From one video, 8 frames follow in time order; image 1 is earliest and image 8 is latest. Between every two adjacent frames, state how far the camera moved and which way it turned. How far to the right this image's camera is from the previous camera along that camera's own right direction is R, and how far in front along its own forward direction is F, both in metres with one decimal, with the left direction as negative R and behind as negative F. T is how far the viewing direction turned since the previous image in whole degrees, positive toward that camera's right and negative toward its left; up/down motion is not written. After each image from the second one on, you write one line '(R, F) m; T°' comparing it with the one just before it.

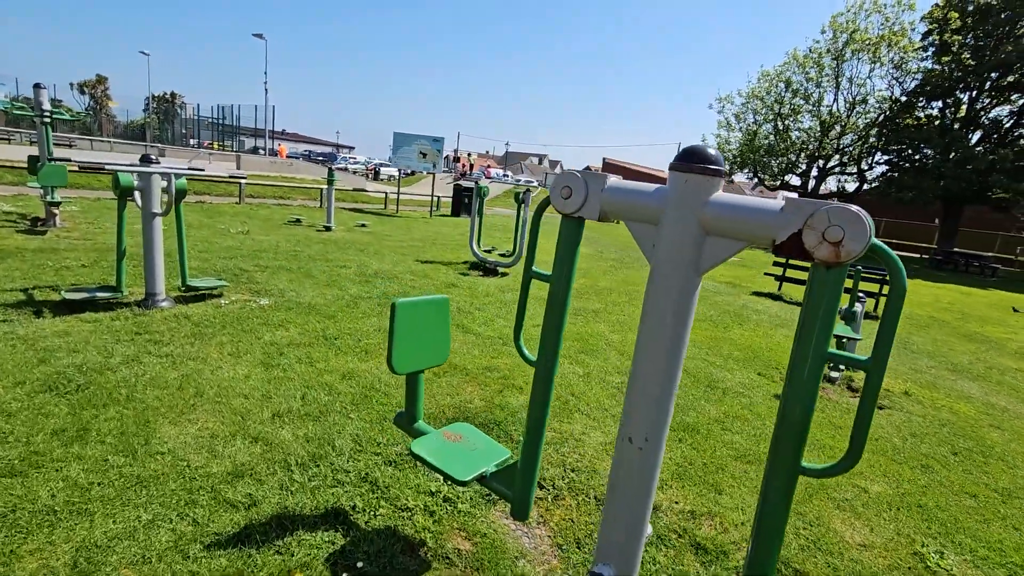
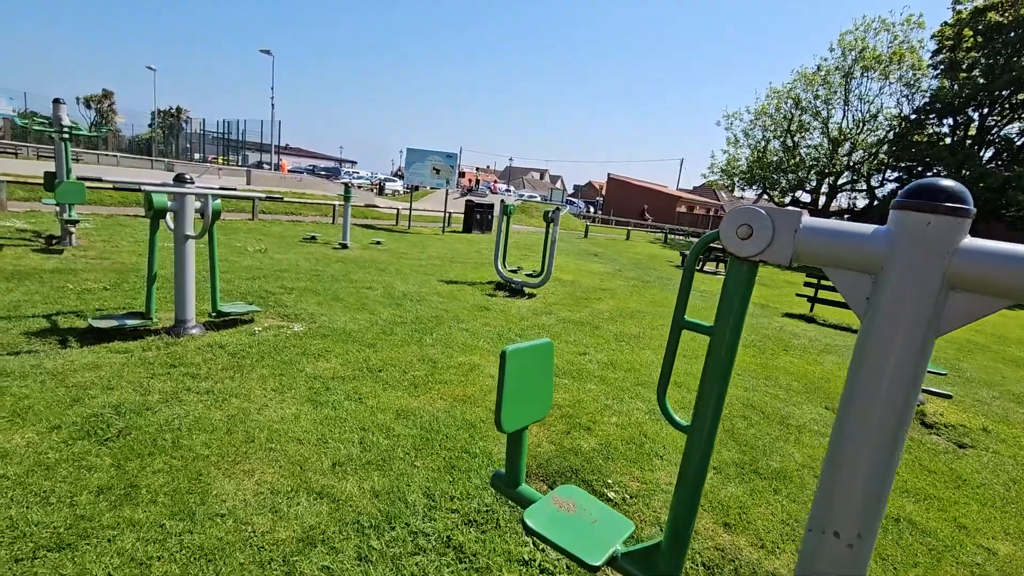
(-0.4, +0.2) m; 0°
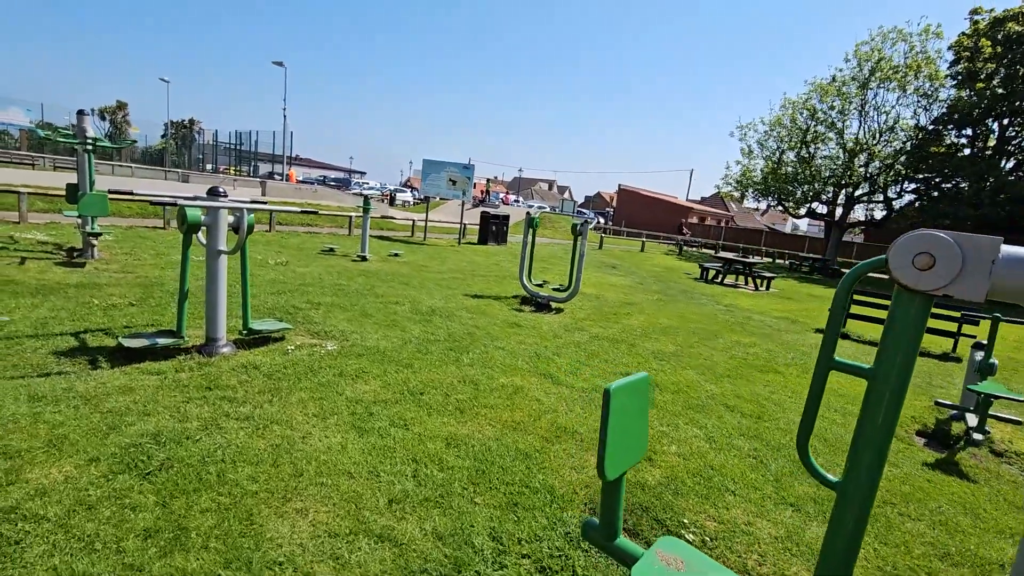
(-0.3, +0.2) m; -1°
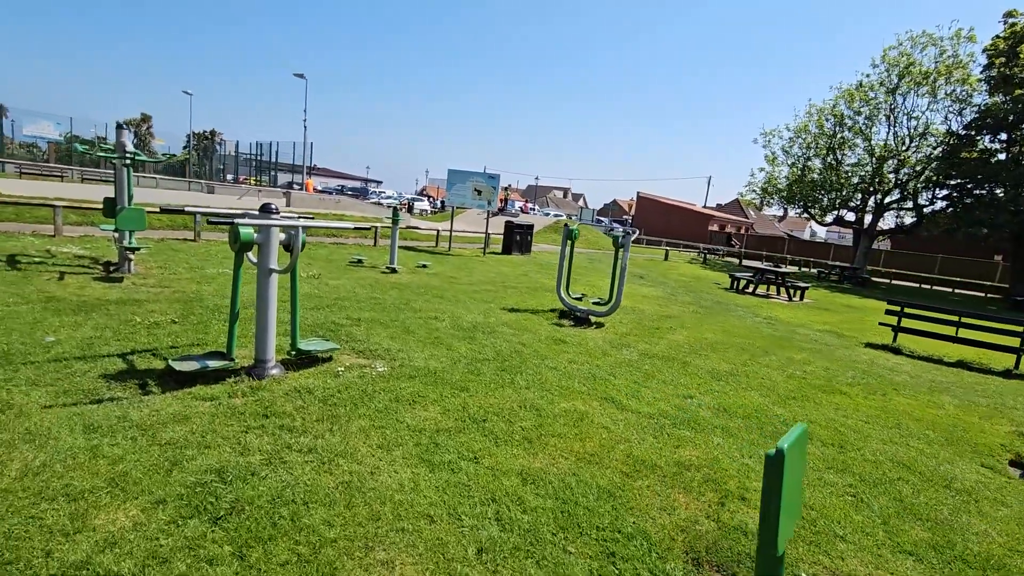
(-0.4, +0.2) m; -1°
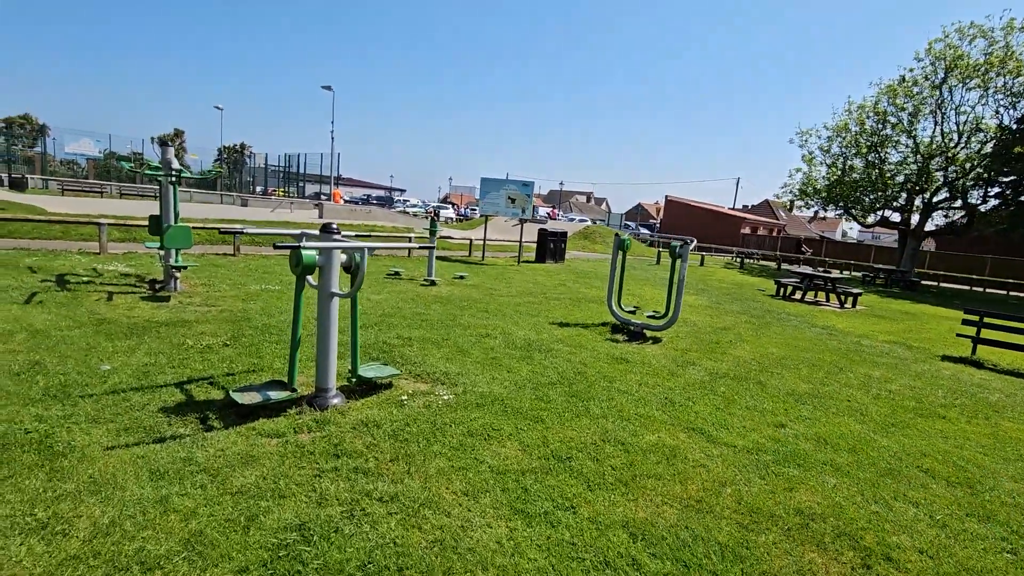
(-0.4, +0.3) m; -2°
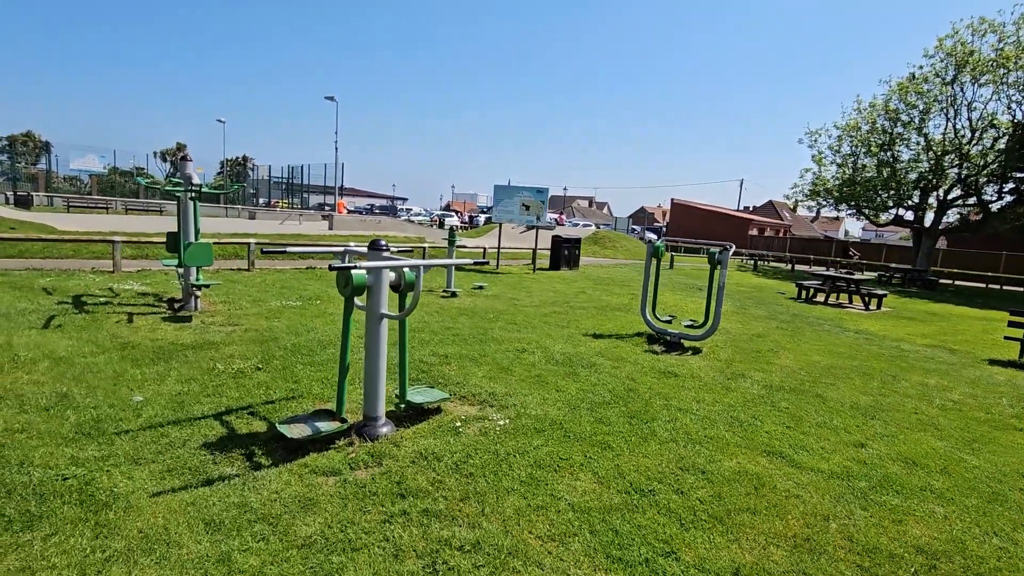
(-0.4, +0.2) m; 0°
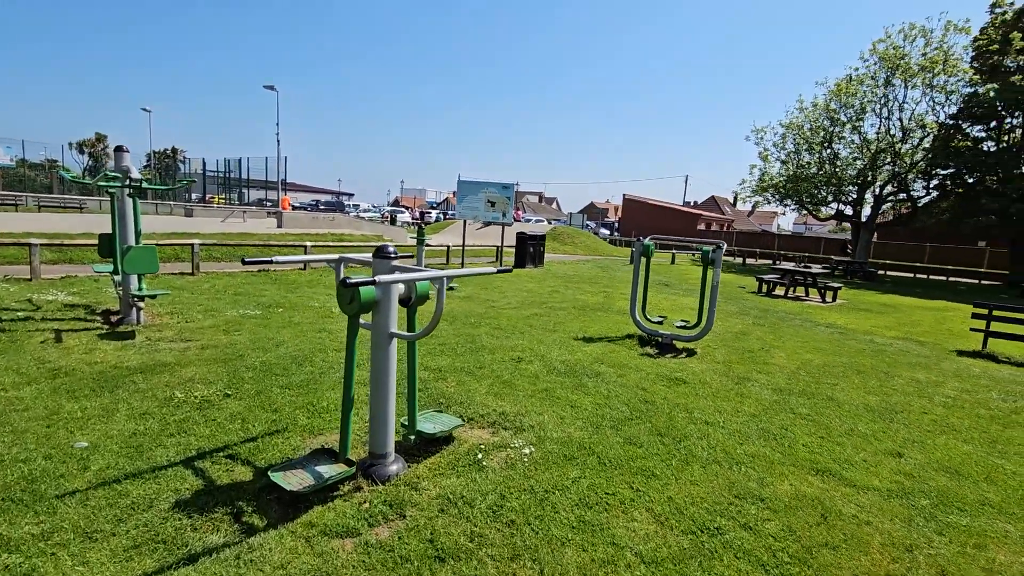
(-0.5, +0.5) m; +6°
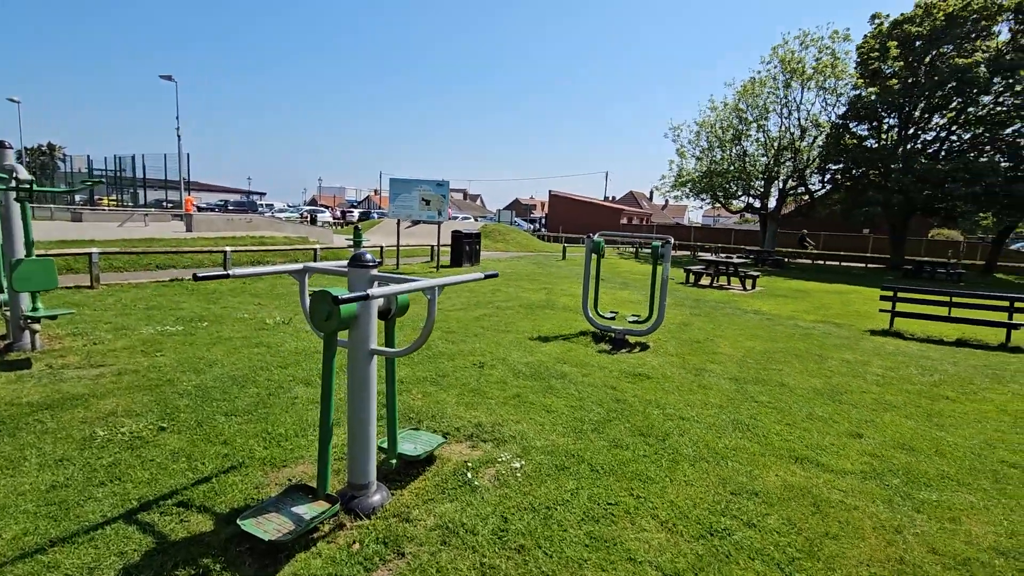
(-0.3, +0.2) m; +8°
